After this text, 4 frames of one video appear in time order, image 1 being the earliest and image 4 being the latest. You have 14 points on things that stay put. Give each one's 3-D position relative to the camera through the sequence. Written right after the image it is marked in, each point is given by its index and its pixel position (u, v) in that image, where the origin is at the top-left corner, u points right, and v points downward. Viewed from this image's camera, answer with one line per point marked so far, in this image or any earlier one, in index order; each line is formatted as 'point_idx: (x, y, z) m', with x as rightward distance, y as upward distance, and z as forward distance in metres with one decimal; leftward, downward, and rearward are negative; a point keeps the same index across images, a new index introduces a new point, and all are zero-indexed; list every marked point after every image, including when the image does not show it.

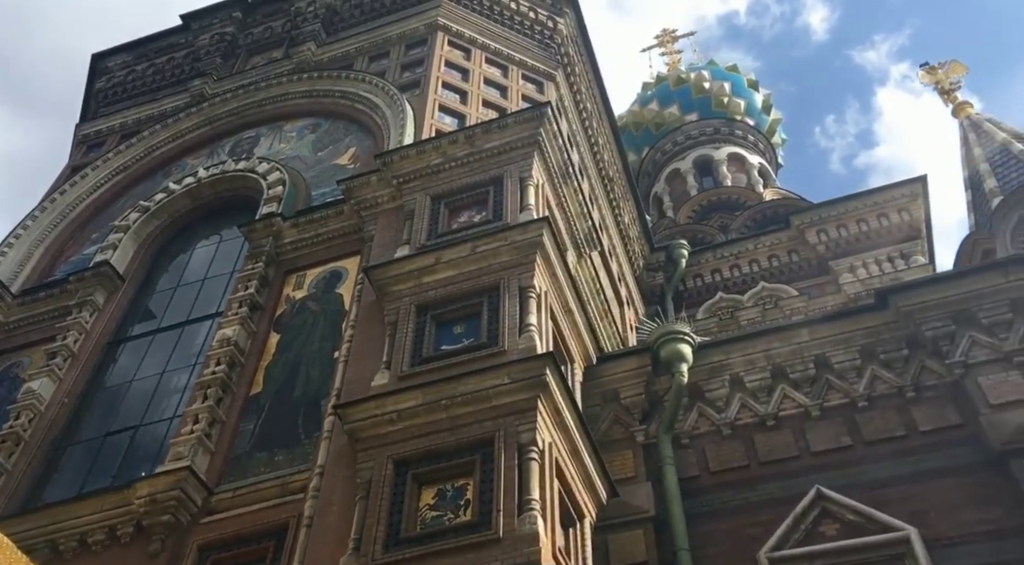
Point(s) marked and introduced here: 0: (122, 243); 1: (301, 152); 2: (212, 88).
0: (-4.2, +0.4, +11.0) m
1: (-2.4, +1.5, +11.6) m
2: (-3.9, +2.5, +13.5) m
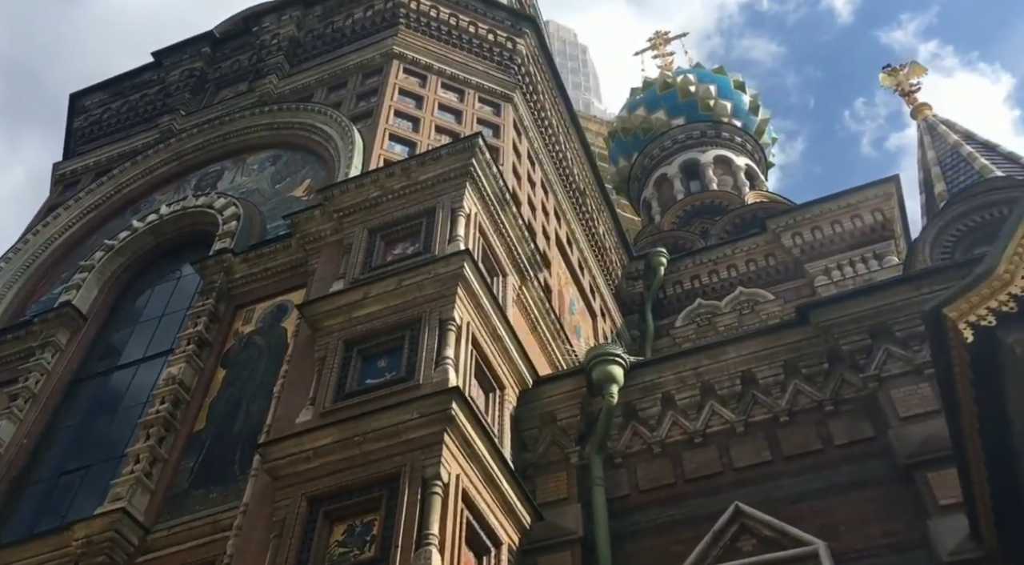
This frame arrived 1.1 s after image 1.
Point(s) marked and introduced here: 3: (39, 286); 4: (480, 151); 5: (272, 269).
0: (-4.7, 0.0, +11.3) m
1: (-2.9, +1.1, +11.8) m
2: (-4.4, +2.1, +13.9) m
3: (-5.8, 0.0, +12.6) m
4: (-0.3, +1.2, +9.1) m
5: (-2.3, +0.2, +9.8) m
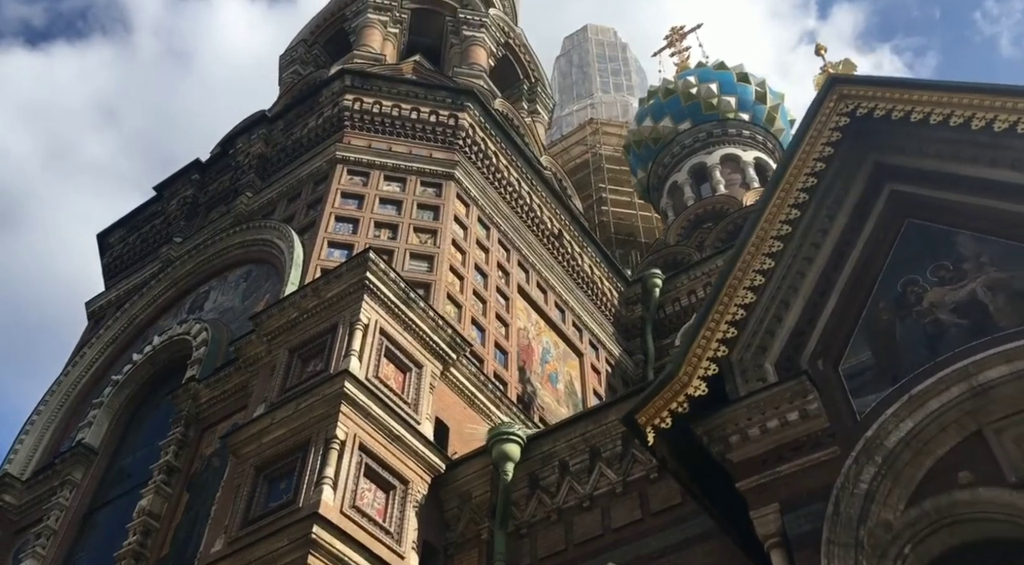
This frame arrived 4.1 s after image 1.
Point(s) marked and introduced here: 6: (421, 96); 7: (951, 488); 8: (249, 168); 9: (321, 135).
0: (-5.2, -1.7, +12.8) m
1: (-3.5, -0.3, +13.1) m
2: (-5.0, +0.5, +15.3) m
3: (-6.1, -1.9, +14.2) m
4: (-1.4, +0.2, +10.1) m
5: (-3.1, -1.1, +11.0) m
6: (-1.3, +2.7, +15.0) m
7: (+2.0, -1.0, +4.8) m
8: (-3.9, +1.7, +15.4) m
9: (-2.7, +2.1, +14.7) m
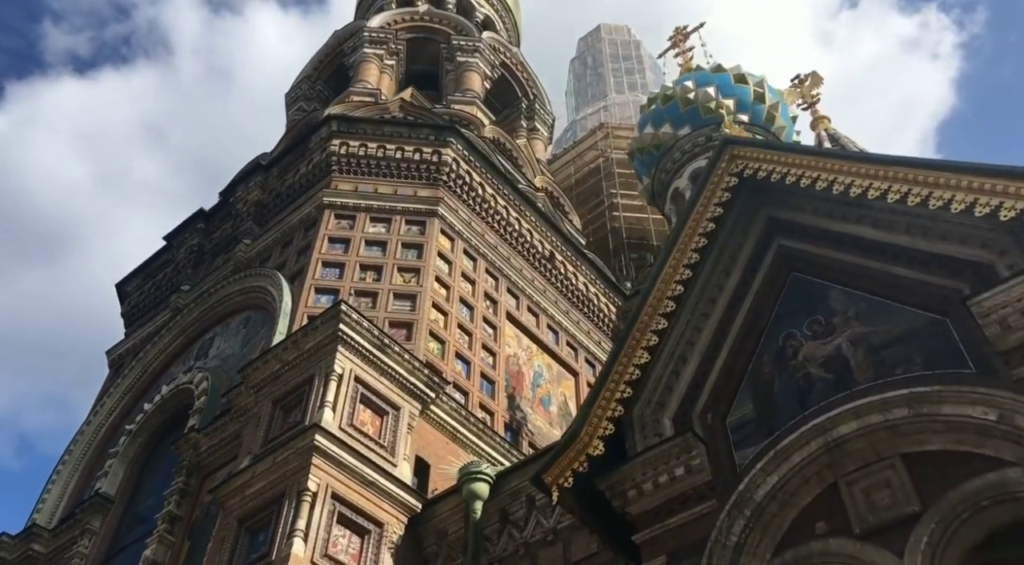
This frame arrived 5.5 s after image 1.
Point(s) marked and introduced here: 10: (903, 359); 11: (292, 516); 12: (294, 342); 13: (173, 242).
0: (-5.3, -2.5, +13.6) m
1: (-3.7, -0.9, +13.8) m
2: (-5.1, -0.3, +16.1) m
3: (-6.1, -2.7, +15.0) m
4: (-1.7, -0.3, +10.7) m
5: (-3.3, -1.8, +11.6) m
6: (-1.6, +2.2, +15.5) m
7: (+1.5, -1.3, +5.2) m
8: (-4.1, +1.1, +16.1) m
9: (-3.0, +1.5, +15.3) m
10: (+2.1, -0.4, +5.4) m
11: (-1.9, -2.0, +8.8) m
12: (-2.3, -0.6, +10.9) m
13: (-5.9, +0.7, +17.7) m
